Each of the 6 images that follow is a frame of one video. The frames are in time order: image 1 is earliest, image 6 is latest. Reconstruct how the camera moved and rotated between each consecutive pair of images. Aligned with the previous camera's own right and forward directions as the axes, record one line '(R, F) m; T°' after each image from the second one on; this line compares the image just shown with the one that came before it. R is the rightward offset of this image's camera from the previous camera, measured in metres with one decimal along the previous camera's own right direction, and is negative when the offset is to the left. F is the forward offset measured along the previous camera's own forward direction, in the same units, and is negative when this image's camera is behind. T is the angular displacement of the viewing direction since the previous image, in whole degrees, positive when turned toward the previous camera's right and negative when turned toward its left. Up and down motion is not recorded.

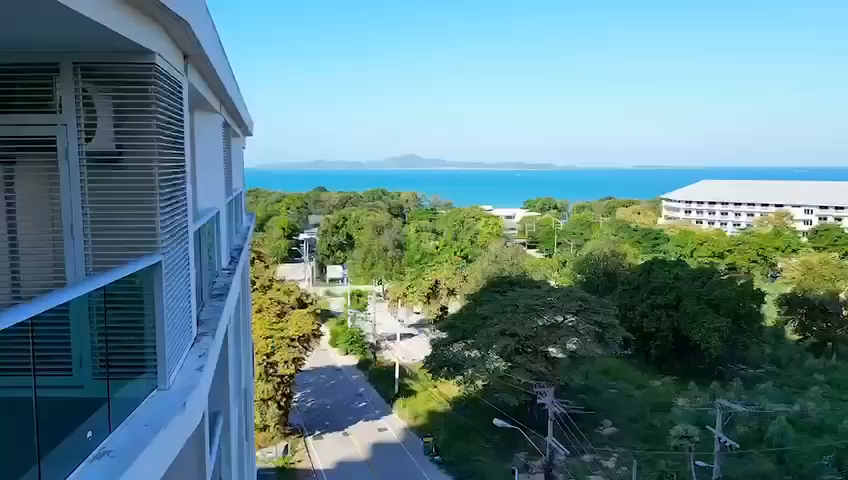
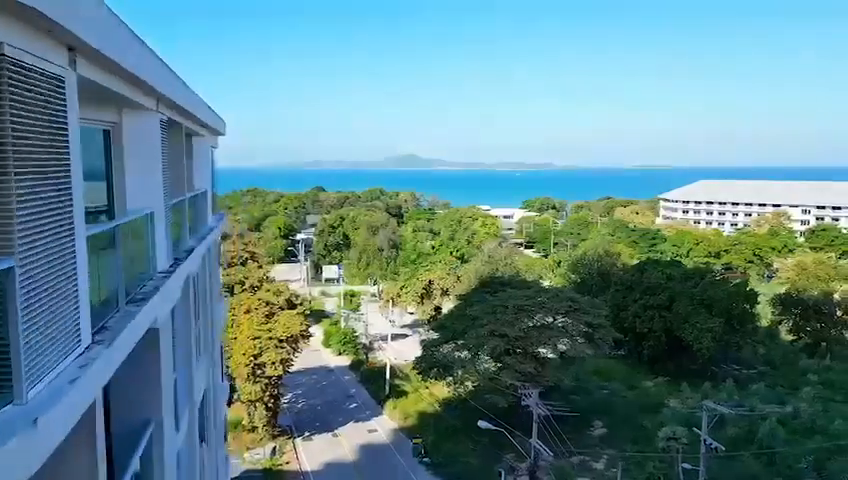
(+0.3, +0.1) m; 0°
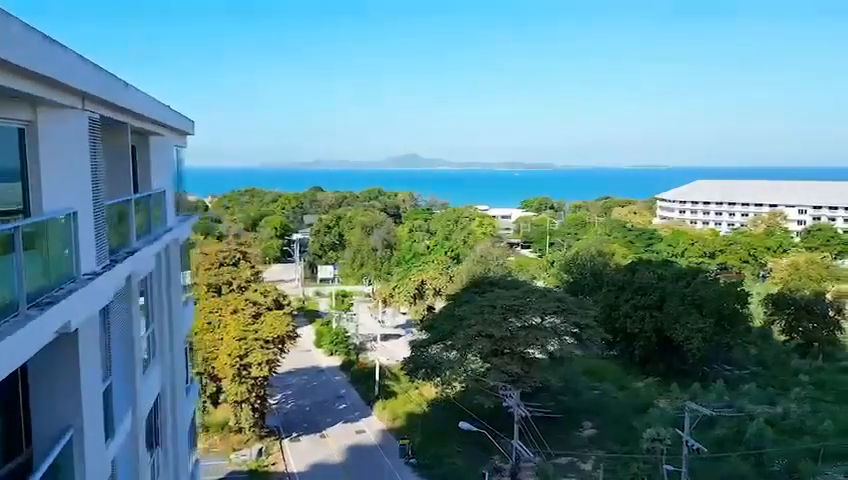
(+0.4, +0.1) m; 0°
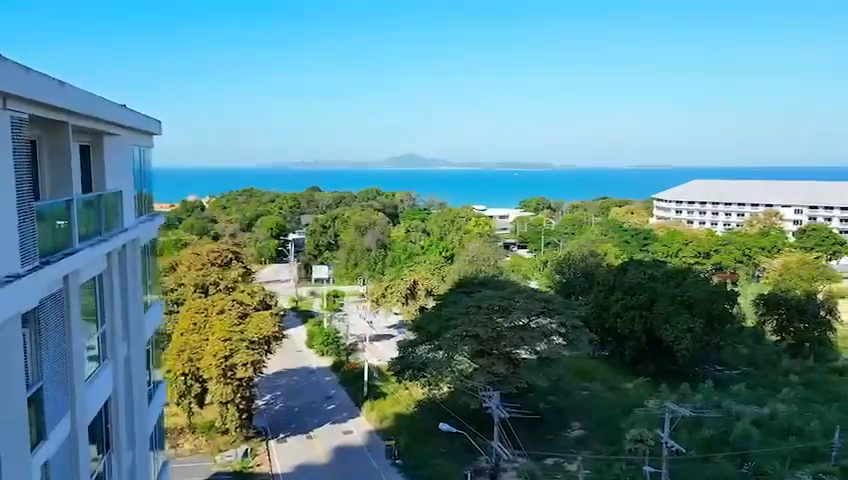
(+0.4, +0.1) m; 0°
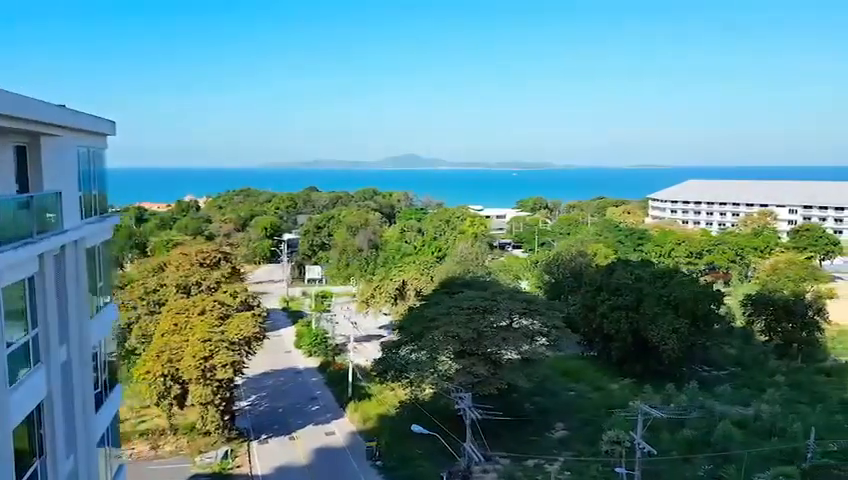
(+0.5, +0.1) m; 0°
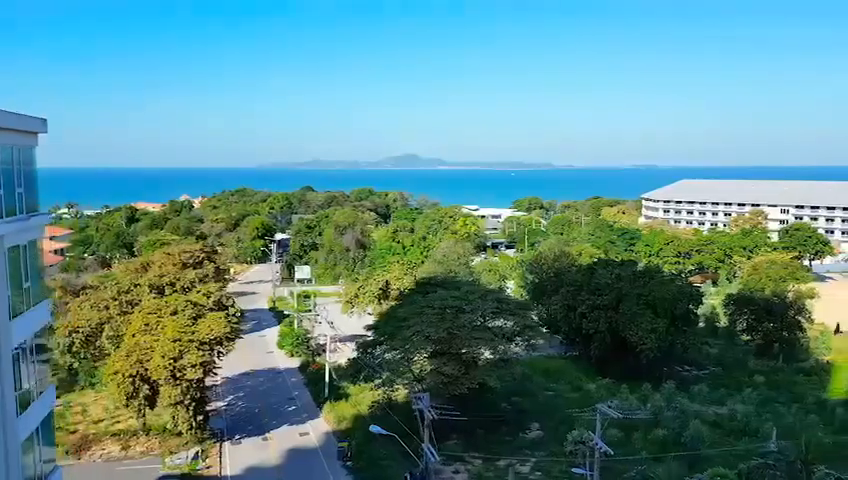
(+0.8, +0.1) m; 0°
